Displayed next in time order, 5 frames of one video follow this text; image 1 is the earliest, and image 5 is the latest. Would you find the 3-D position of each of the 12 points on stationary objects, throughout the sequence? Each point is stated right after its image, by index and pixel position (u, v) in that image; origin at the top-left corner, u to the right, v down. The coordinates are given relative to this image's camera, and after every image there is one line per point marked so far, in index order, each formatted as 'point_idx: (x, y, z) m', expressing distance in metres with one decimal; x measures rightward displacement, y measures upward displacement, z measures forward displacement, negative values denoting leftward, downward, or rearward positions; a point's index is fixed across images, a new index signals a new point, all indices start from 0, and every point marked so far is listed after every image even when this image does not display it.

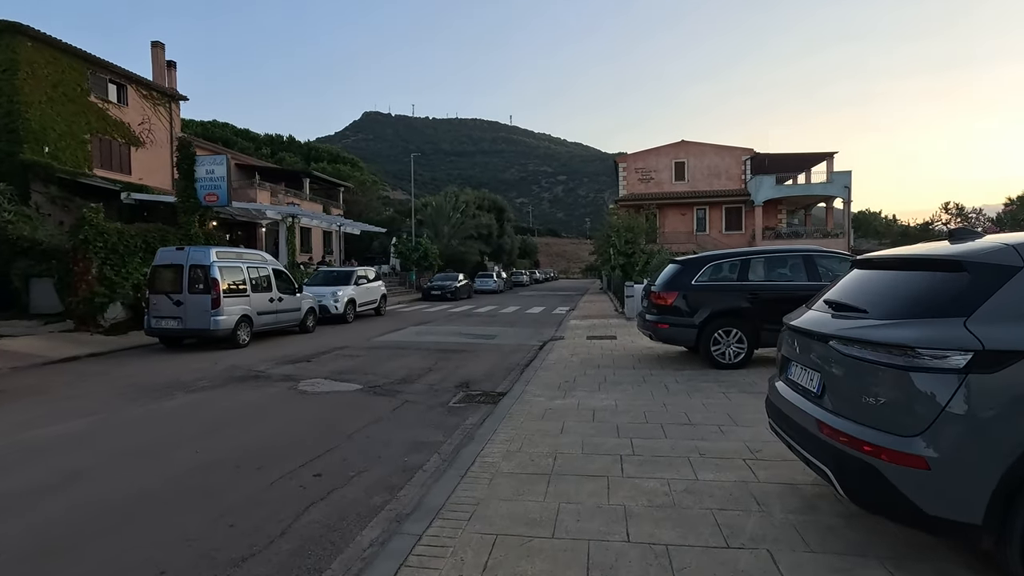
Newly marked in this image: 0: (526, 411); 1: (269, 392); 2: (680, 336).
0: (+0.2, -1.6, +6.9) m
1: (-3.9, -1.6, +8.6) m
2: (+2.9, -0.8, +9.4) m
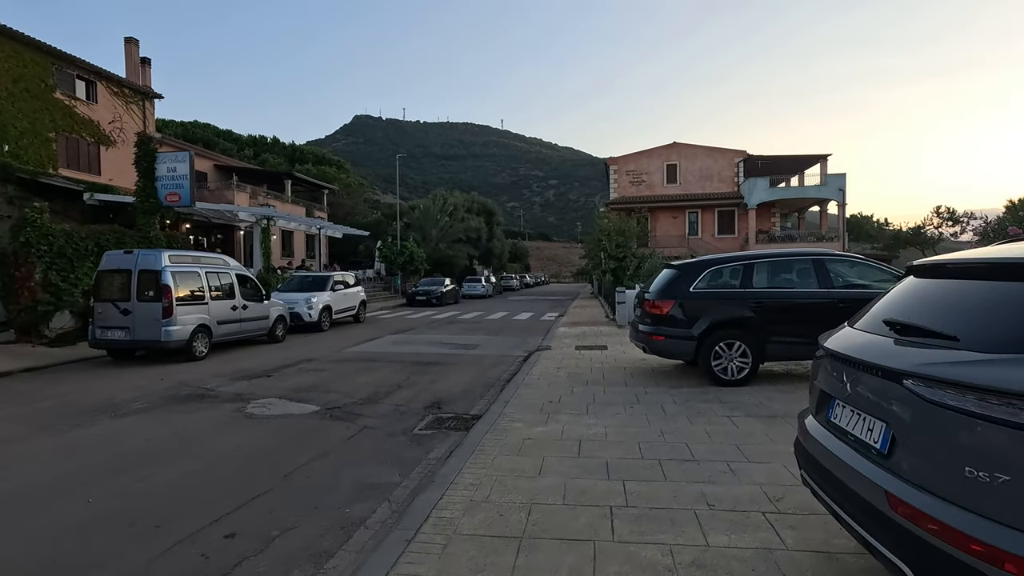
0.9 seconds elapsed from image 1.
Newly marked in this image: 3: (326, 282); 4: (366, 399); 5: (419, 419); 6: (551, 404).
0: (-0.1, -1.7, +5.9) m
1: (-4.2, -1.8, +7.5) m
2: (+2.6, -1.0, +8.5) m
3: (-6.5, +0.2, +18.9) m
4: (-2.2, -1.7, +8.3) m
5: (-1.2, -1.7, +7.3) m
6: (+0.5, -1.6, +7.4) m
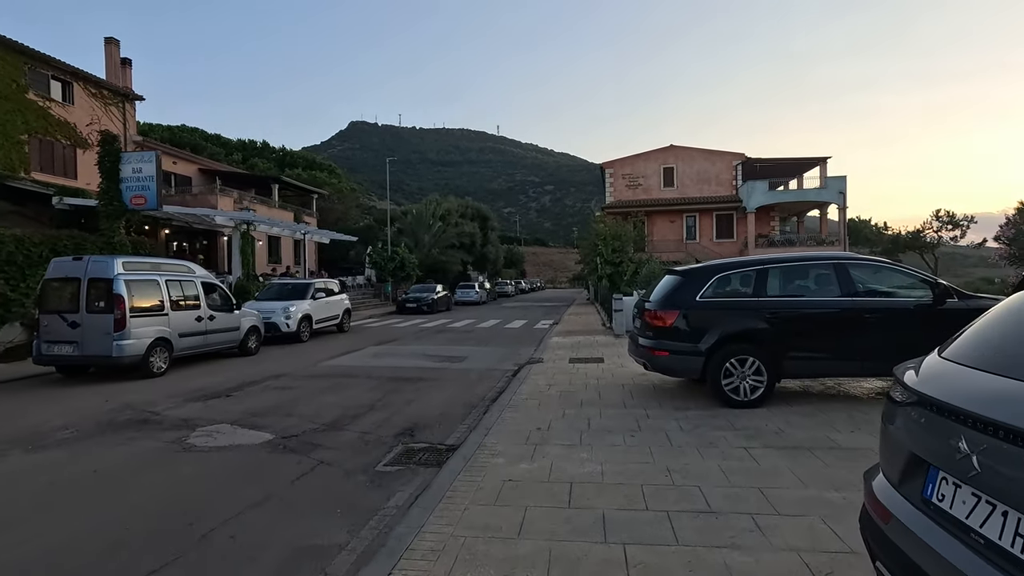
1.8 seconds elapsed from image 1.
0: (-0.3, -1.8, +4.9) m
1: (-4.4, -1.9, +6.5) m
2: (+2.4, -1.1, +7.5) m
3: (-6.8, 0.0, +17.9) m
4: (-2.5, -1.8, +7.3) m
5: (-1.5, -1.9, +6.3) m
6: (+0.3, -1.7, +6.5) m
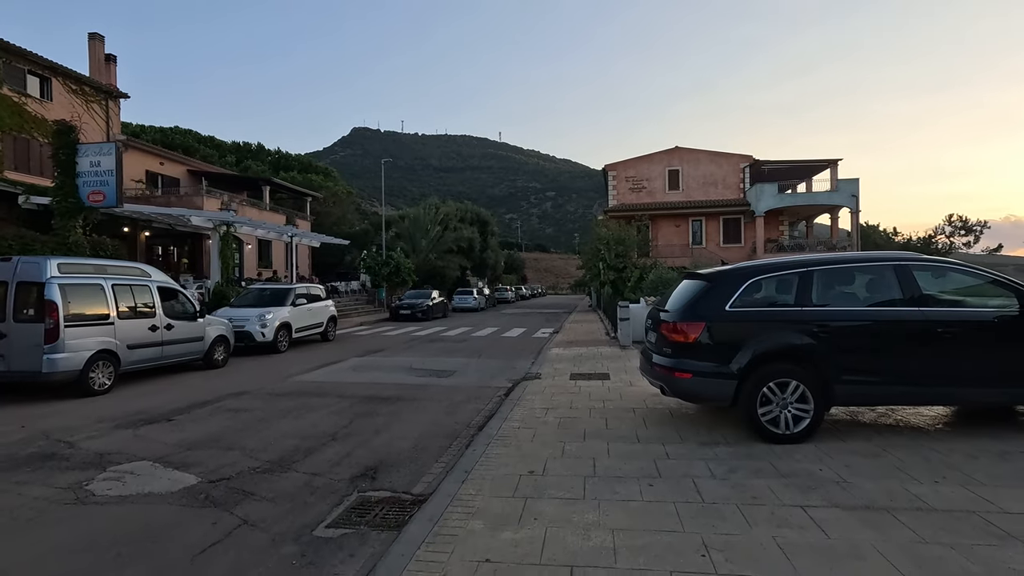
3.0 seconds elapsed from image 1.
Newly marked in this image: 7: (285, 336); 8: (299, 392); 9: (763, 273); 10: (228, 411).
0: (-0.5, -1.8, +3.5) m
1: (-4.6, -1.9, +5.1) m
2: (+2.2, -1.2, +6.1) m
3: (-6.9, -0.2, +16.6) m
4: (-2.6, -1.9, +5.9) m
5: (-1.6, -1.9, +4.9) m
6: (+0.2, -1.8, +5.1) m
7: (-6.5, -1.4, +15.7) m
8: (-3.8, -1.9, +9.8) m
9: (+2.9, +0.2, +6.3) m
10: (-4.4, -1.9, +8.4) m
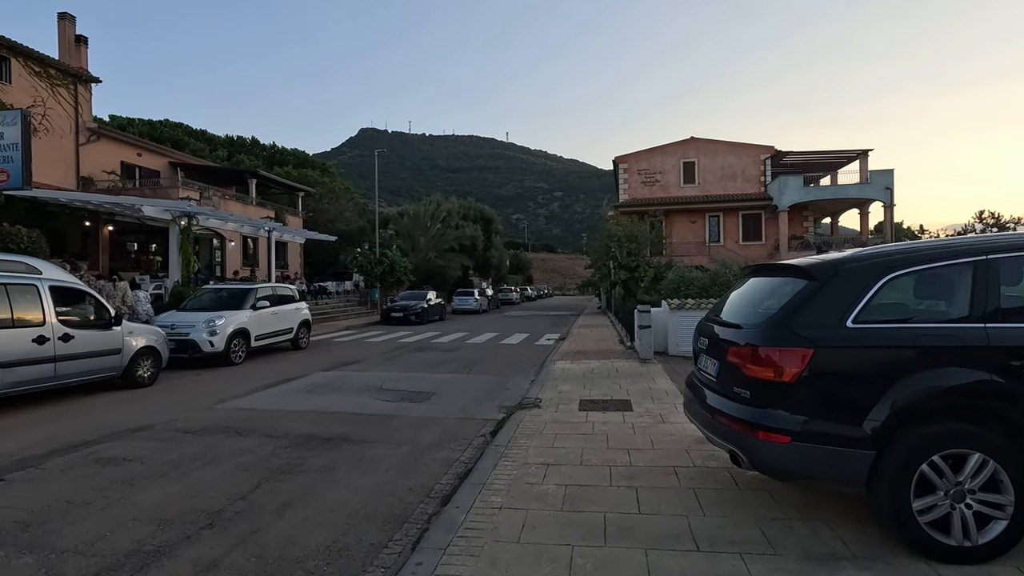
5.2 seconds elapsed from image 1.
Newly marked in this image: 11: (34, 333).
0: (-0.7, -1.8, +1.1) m
1: (-4.8, -1.9, +2.7) m
2: (+2.0, -1.2, +3.6) m
3: (-6.9, -0.2, +14.2) m
4: (-2.8, -1.9, +3.5) m
5: (-1.8, -1.9, +2.4) m
6: (0.0, -1.8, +2.6) m
7: (-6.6, -1.4, +13.3) m
8: (-4.0, -1.9, +7.4) m
9: (+2.7, +0.2, +3.8) m
10: (-4.5, -1.9, +6.0) m
11: (-7.2, -0.7, +8.3) m
